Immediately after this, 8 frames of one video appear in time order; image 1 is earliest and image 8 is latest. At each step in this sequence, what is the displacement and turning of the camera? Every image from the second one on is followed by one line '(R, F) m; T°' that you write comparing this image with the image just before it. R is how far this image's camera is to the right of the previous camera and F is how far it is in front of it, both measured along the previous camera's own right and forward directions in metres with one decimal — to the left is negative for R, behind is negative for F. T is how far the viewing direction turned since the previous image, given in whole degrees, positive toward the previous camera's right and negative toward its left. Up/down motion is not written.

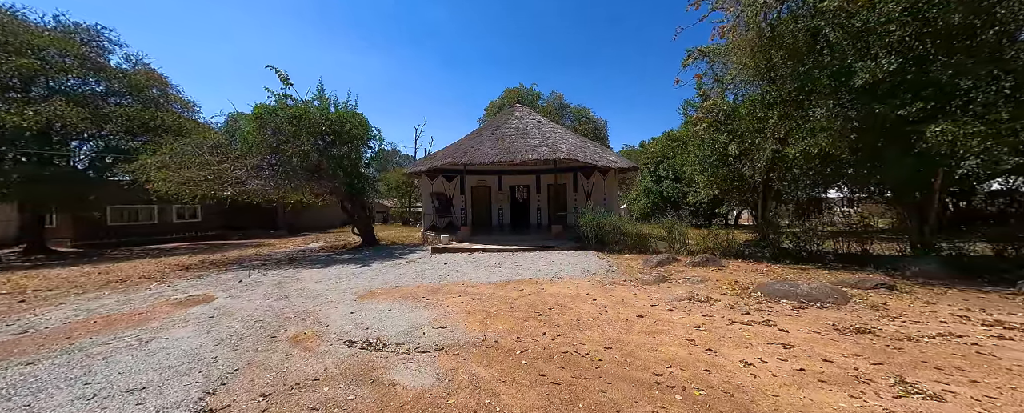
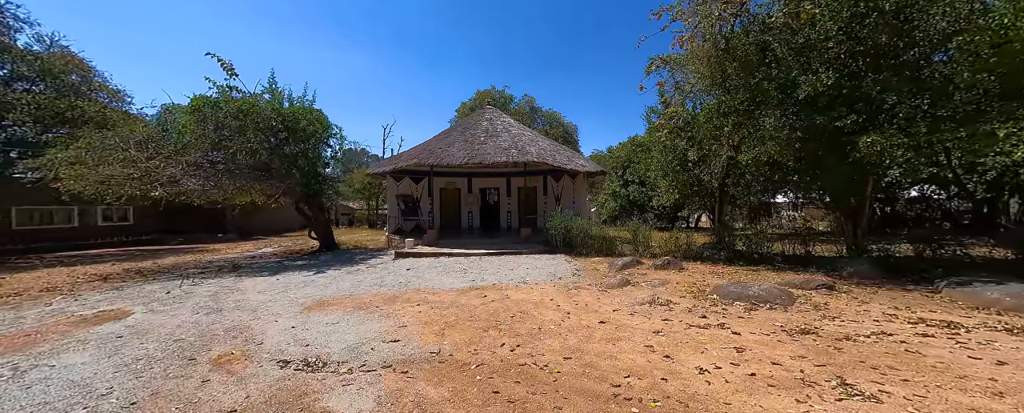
(+0.2, +0.2) m; +5°
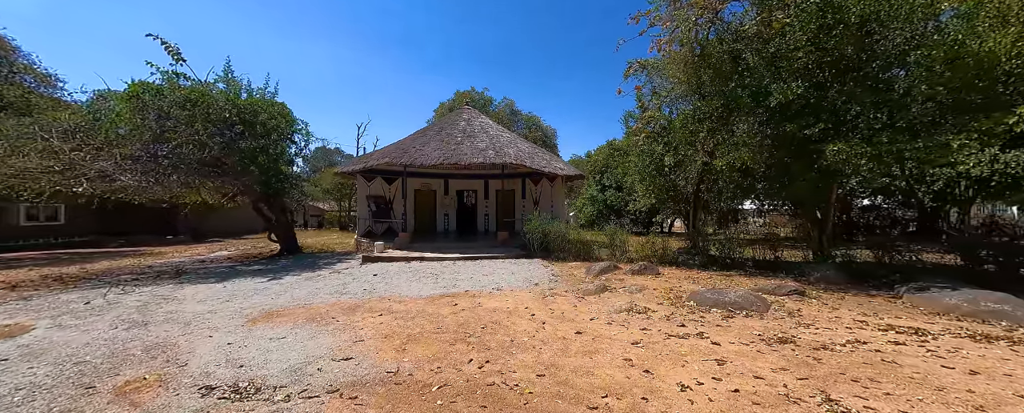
(+0.1, +0.3) m; +4°
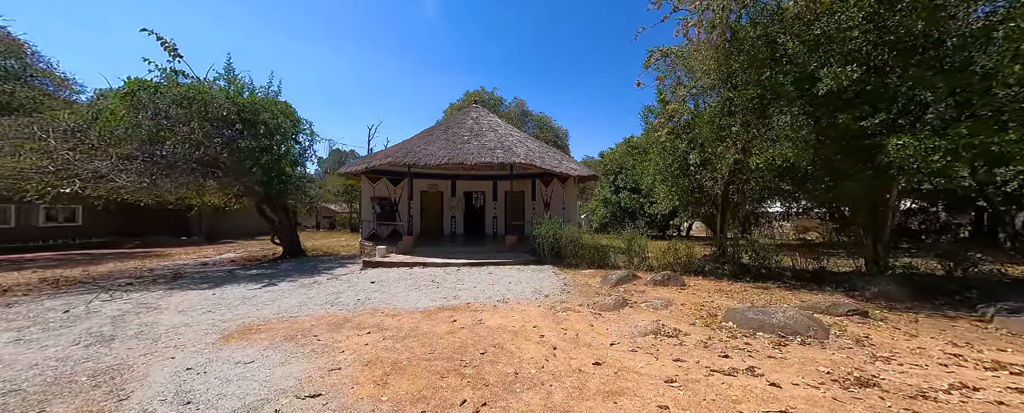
(+0.1, +0.6) m; -2°
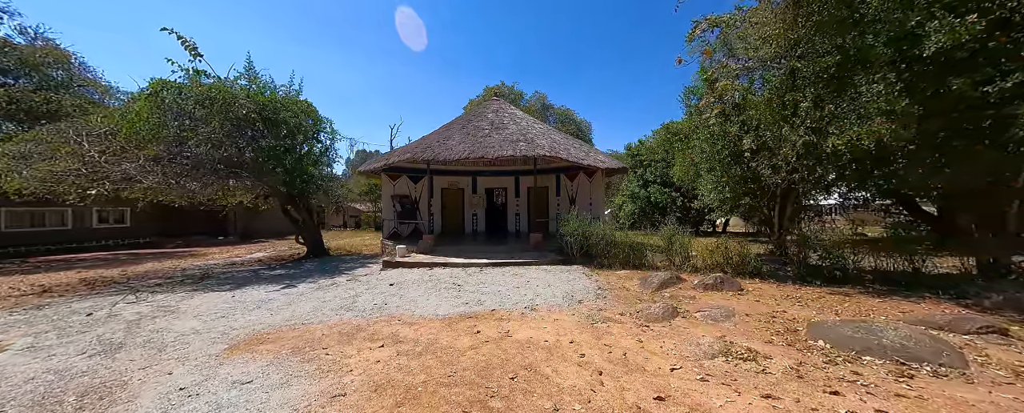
(-0.1, +0.6) m; -4°
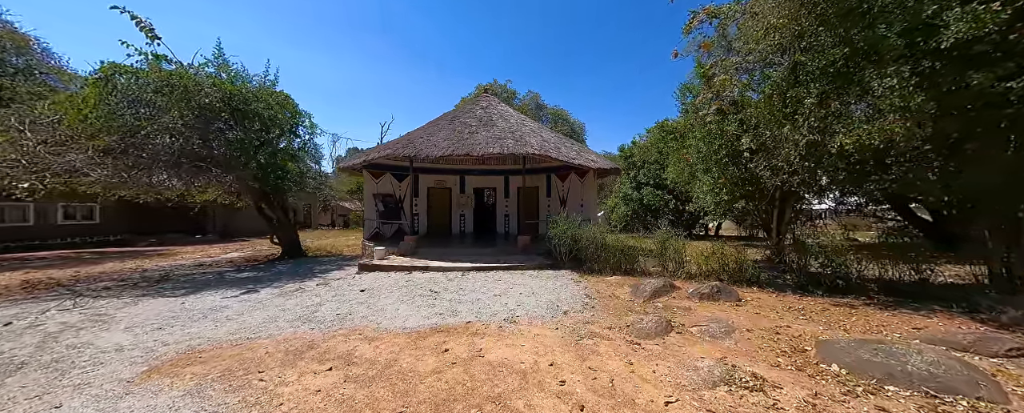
(+0.2, +0.5) m; +1°
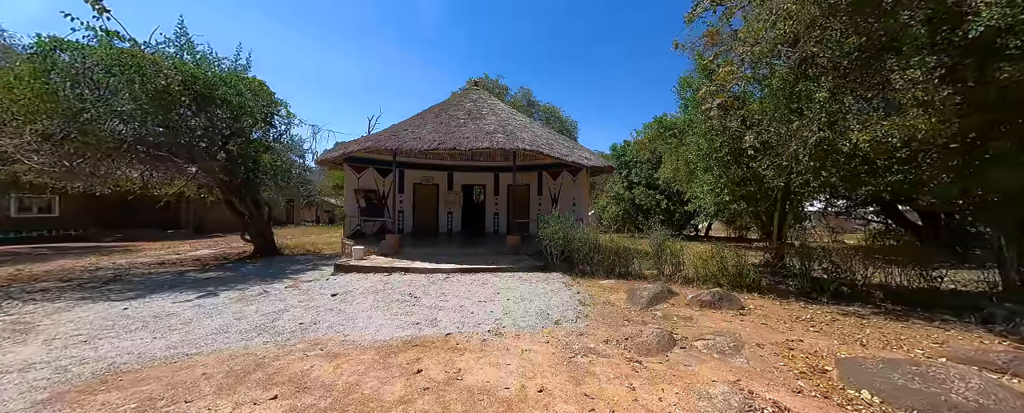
(0.0, +0.5) m; +2°
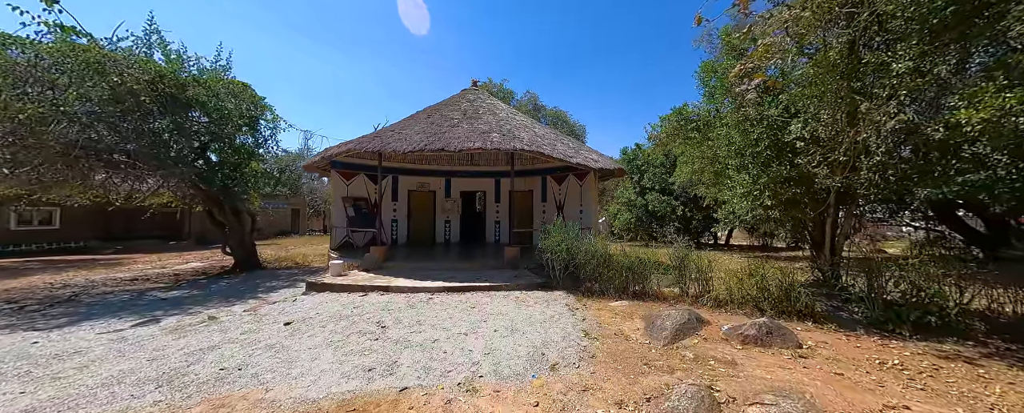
(+0.3, +1.0) m; -2°
